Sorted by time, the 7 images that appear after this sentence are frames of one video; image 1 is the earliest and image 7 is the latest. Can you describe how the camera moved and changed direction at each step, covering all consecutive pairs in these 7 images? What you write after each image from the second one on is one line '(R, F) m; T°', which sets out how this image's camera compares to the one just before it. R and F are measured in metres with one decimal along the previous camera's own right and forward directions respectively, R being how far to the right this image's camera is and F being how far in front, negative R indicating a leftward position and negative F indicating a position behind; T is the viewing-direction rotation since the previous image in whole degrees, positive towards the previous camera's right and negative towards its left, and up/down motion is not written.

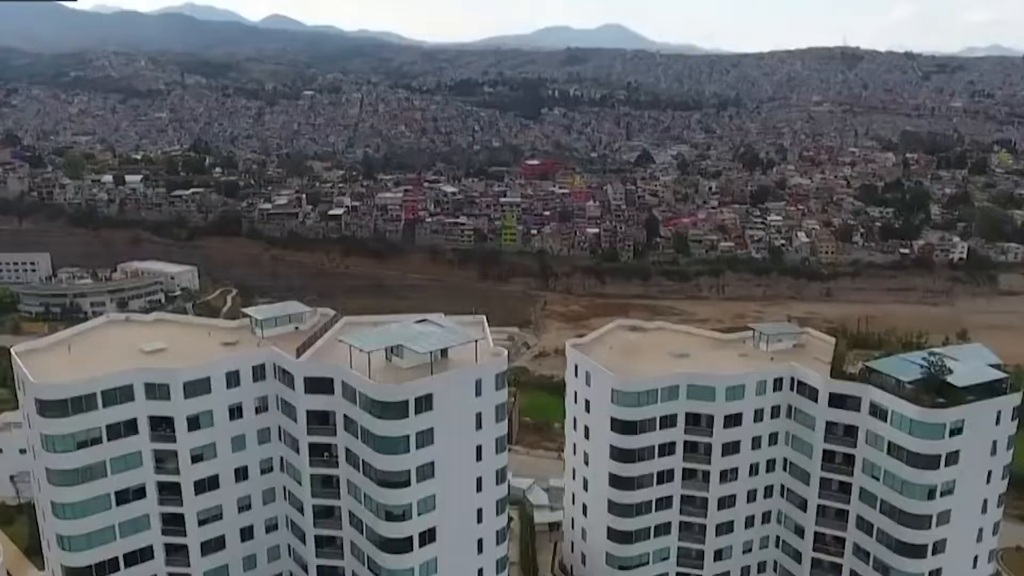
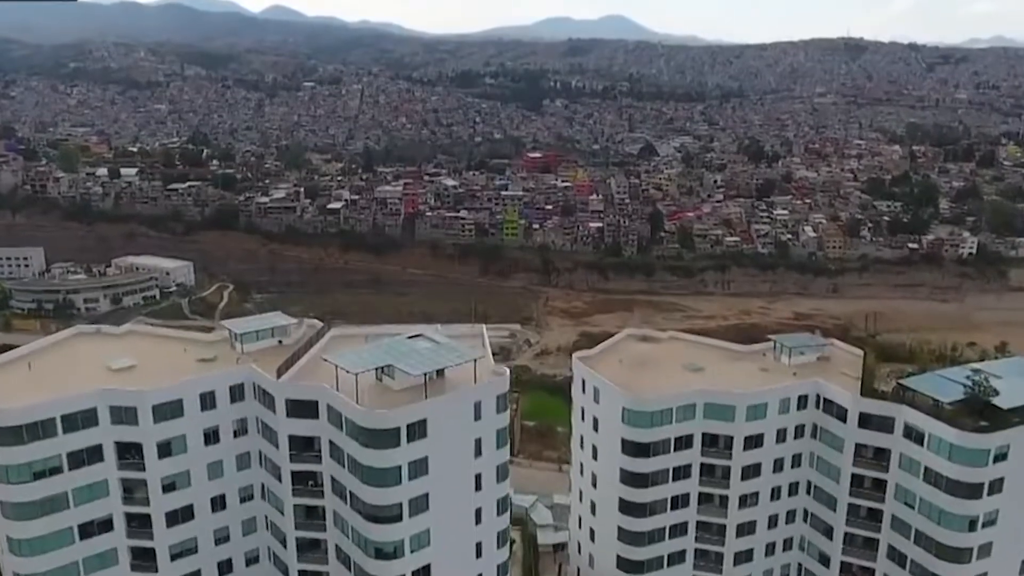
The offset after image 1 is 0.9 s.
(0.0, +1.8) m; 0°
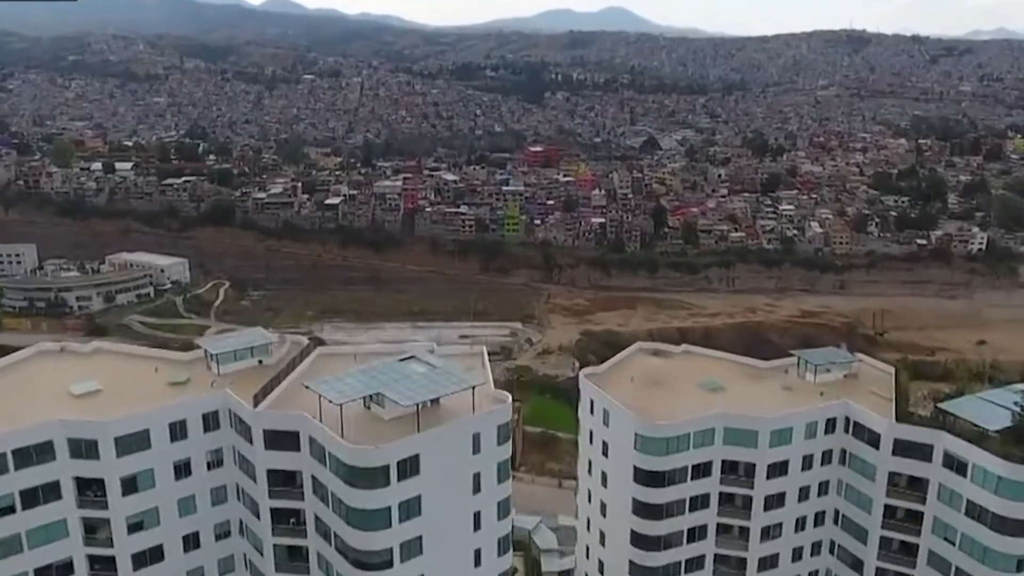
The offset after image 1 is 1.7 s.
(0.0, +1.7) m; 0°
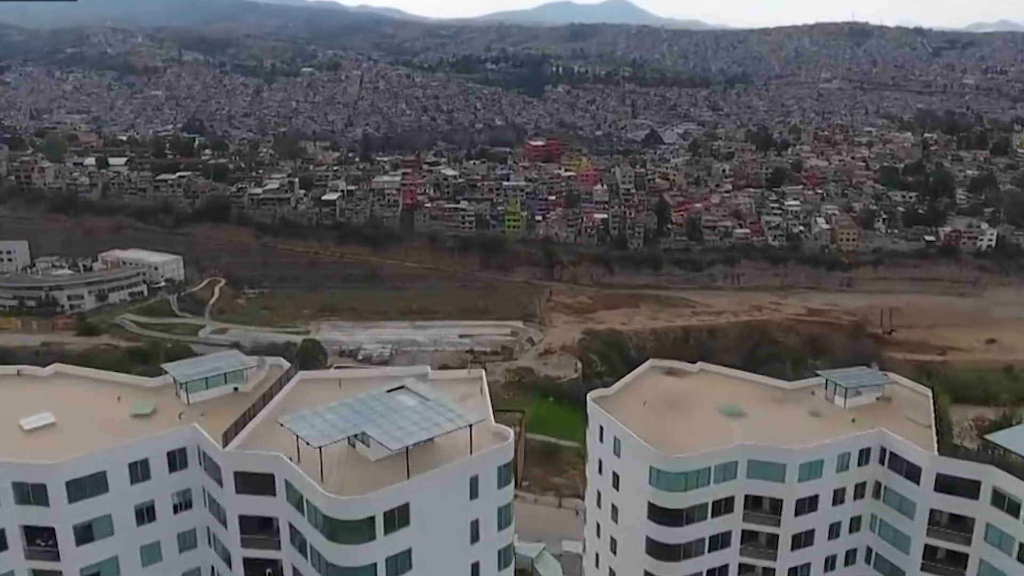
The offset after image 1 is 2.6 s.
(0.0, +1.8) m; 0°
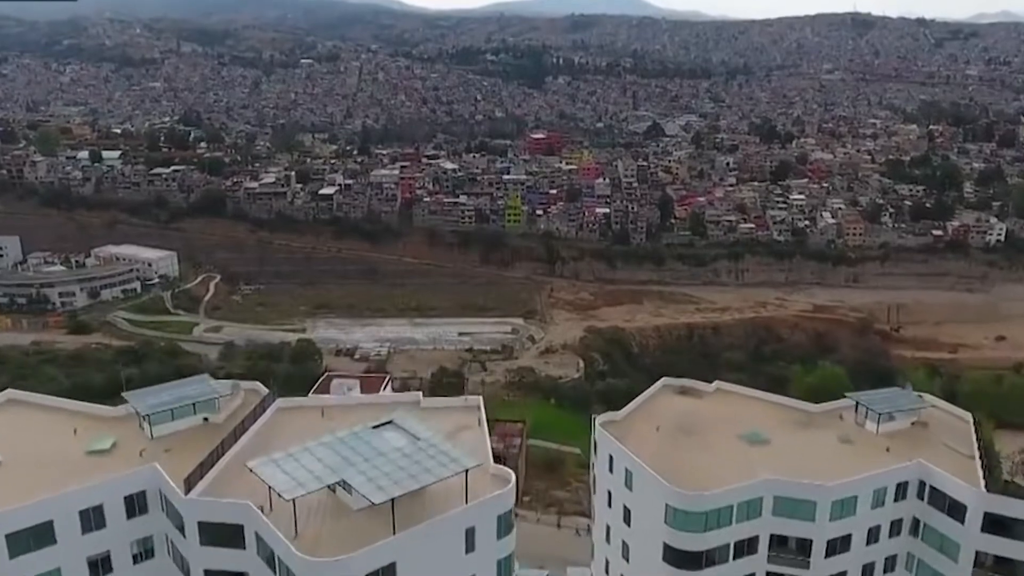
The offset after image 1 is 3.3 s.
(0.0, +1.7) m; 0°
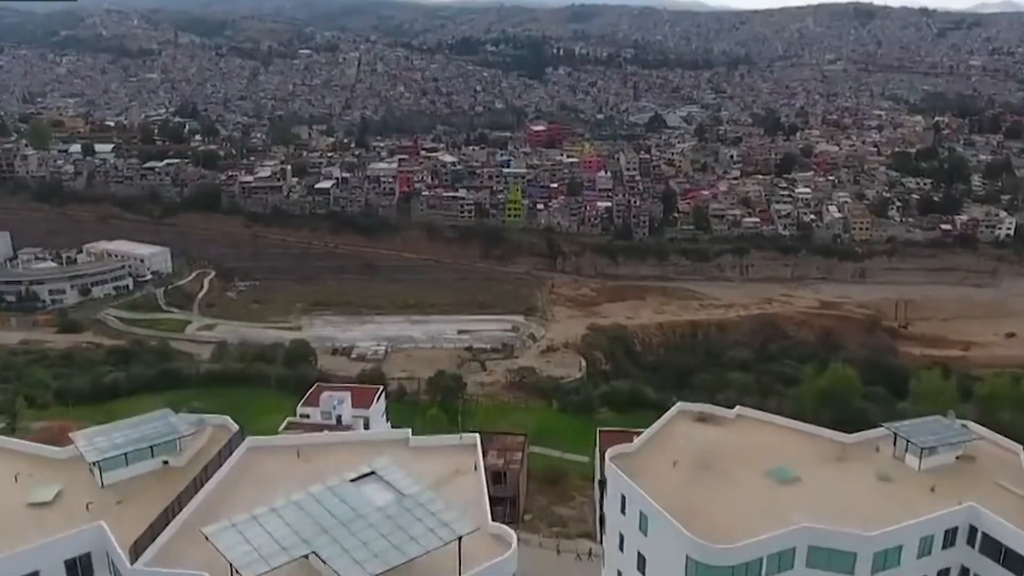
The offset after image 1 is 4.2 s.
(0.0, +1.8) m; 0°
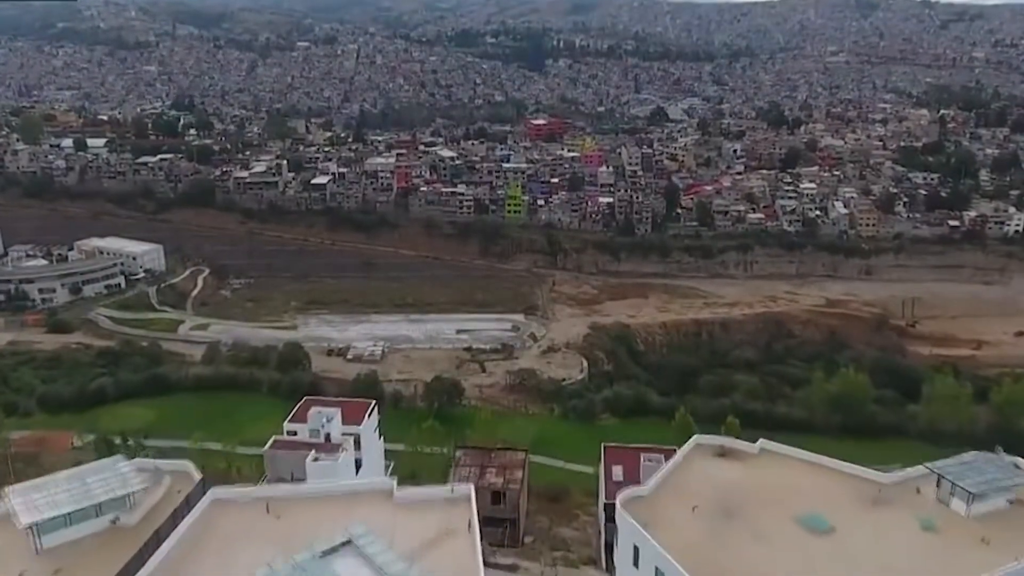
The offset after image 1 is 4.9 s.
(0.0, +1.7) m; 0°
